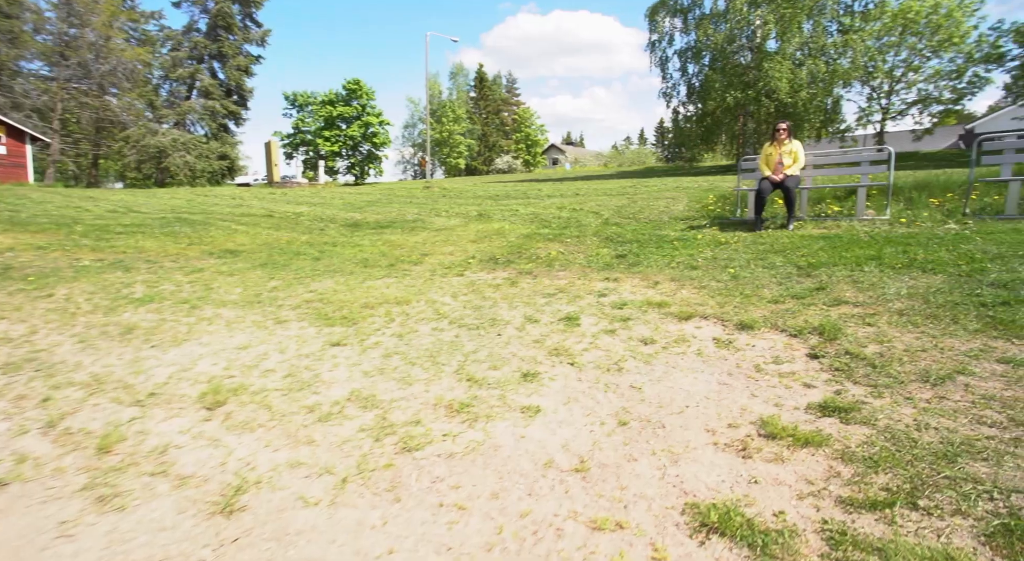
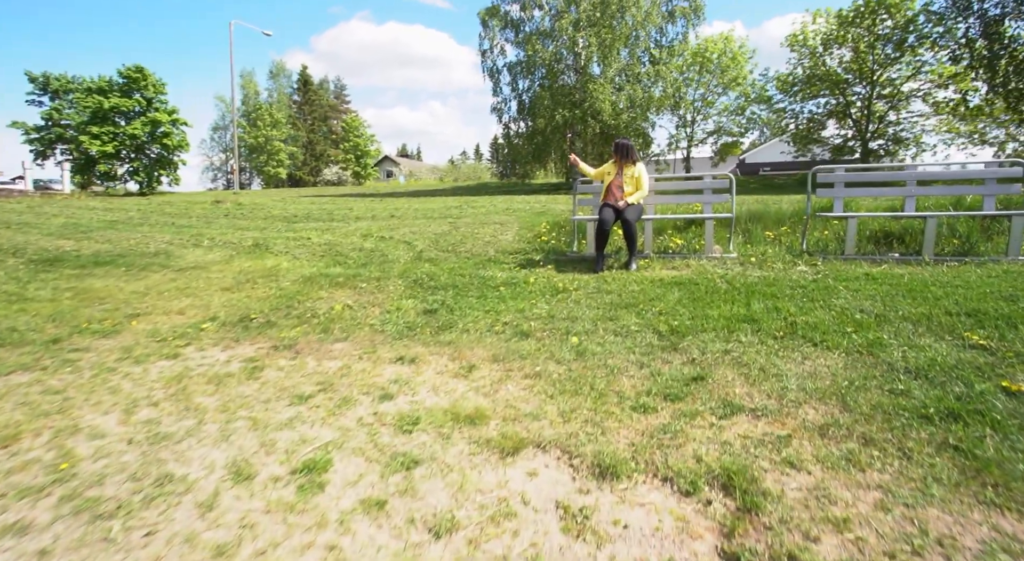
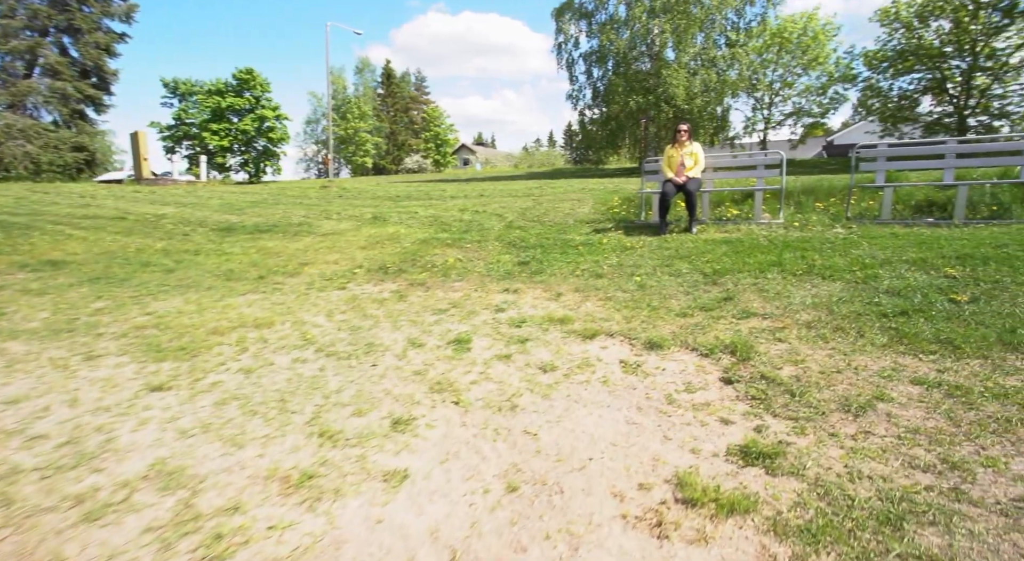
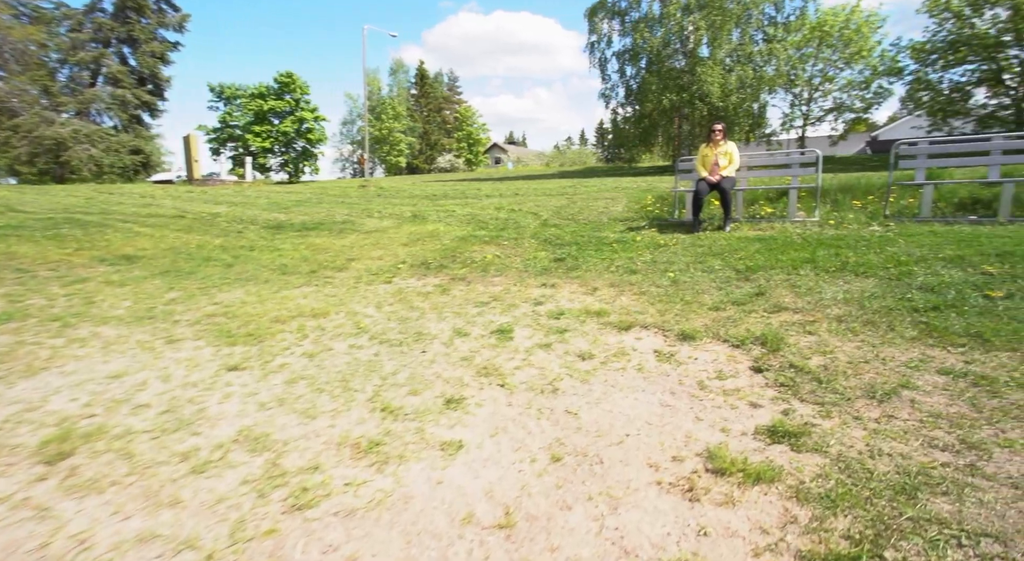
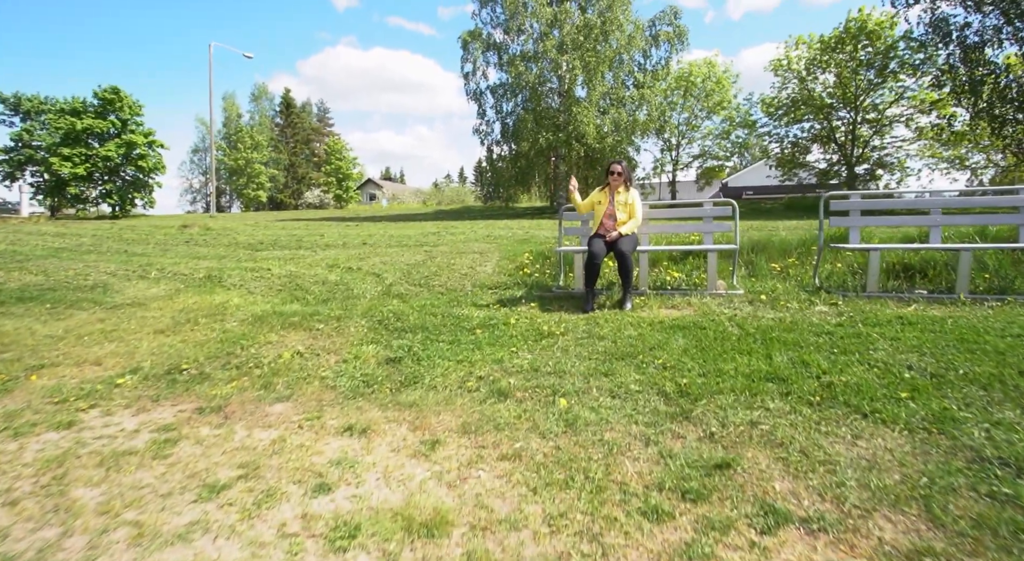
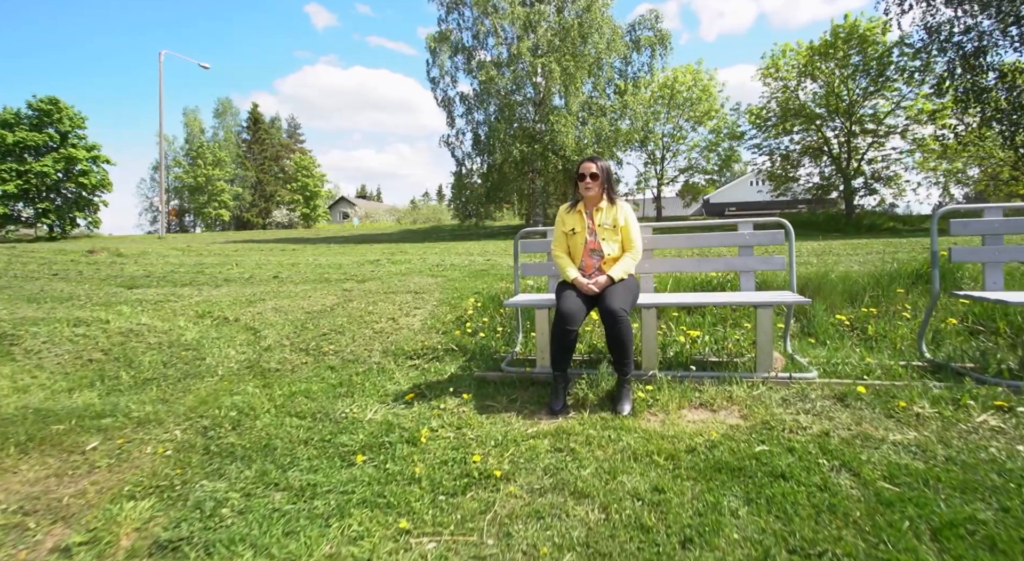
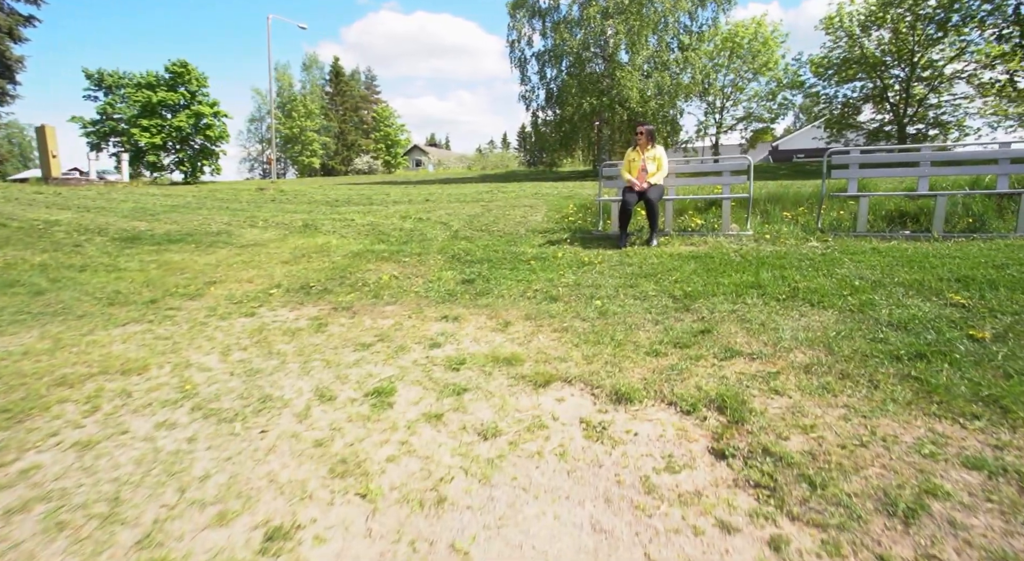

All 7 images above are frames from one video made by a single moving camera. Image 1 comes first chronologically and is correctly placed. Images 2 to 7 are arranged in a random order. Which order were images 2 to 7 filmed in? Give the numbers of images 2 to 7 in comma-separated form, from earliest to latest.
4, 3, 7, 2, 5, 6
